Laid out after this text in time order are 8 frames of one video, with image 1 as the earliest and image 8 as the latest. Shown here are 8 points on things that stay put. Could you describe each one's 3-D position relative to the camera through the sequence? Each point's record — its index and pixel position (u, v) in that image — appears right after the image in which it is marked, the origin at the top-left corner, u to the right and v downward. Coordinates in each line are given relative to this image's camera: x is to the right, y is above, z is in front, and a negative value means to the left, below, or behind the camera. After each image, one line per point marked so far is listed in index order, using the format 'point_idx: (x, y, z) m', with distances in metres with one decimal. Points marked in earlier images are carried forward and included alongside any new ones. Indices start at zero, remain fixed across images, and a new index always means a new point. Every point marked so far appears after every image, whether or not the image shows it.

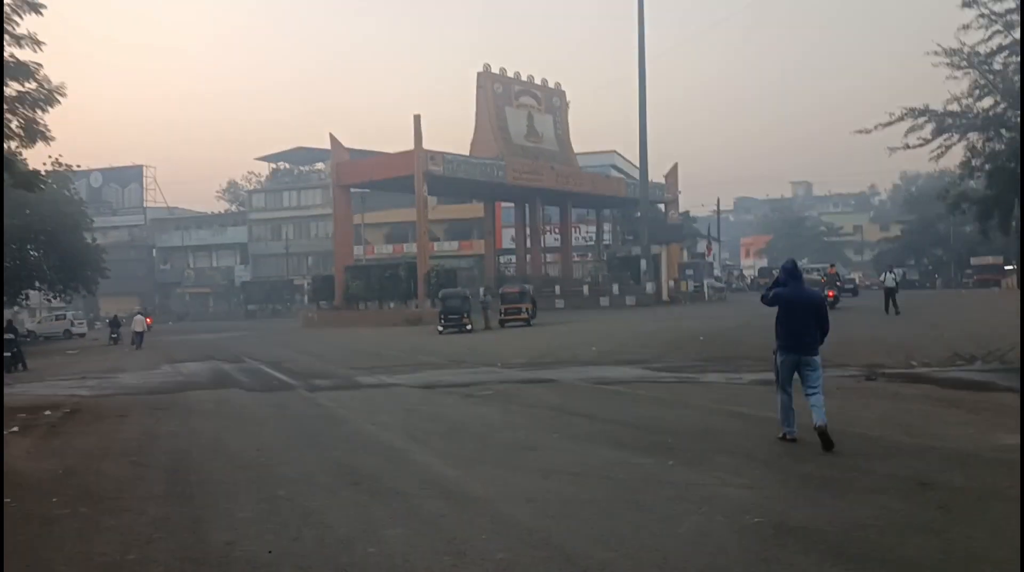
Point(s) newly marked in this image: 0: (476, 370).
0: (-0.8, -2.0, +19.9) m
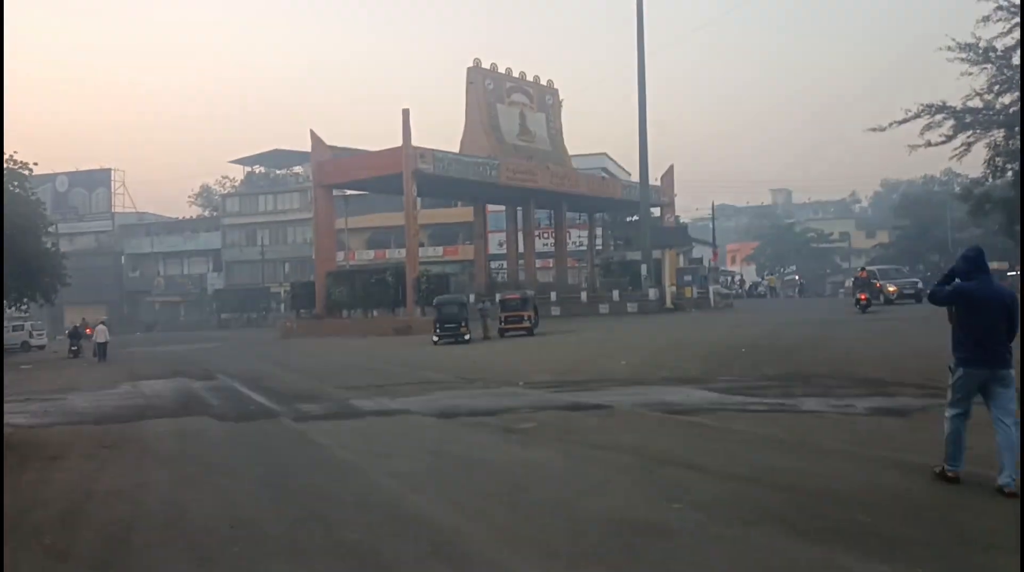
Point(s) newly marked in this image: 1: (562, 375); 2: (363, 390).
0: (-0.3, -2.1, +16.7) m
1: (+1.2, -2.0, +19.1) m
2: (-3.2, -2.3, +18.6) m
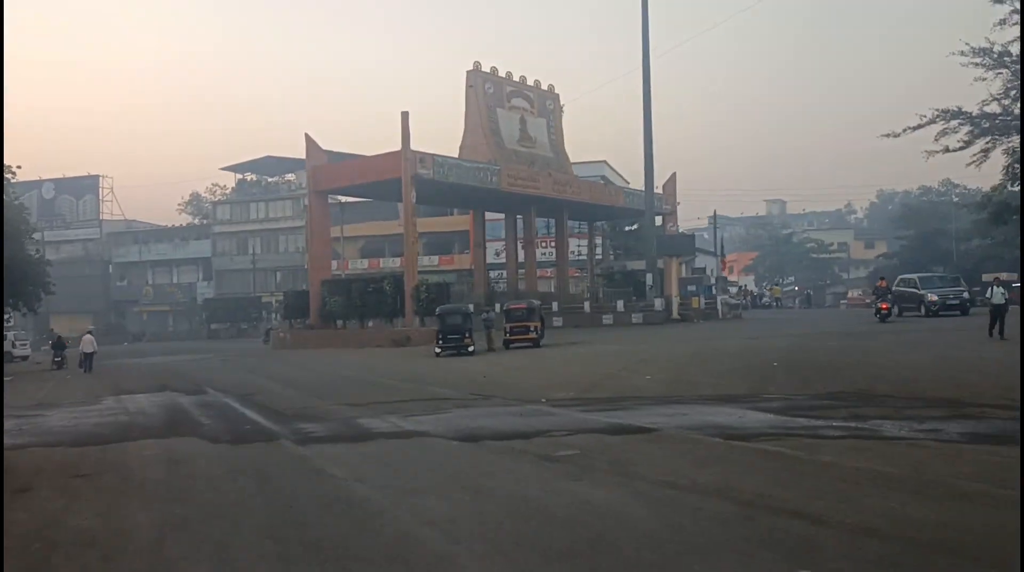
0: (+0.1, -2.2, +15.1) m
1: (+1.6, -2.2, +17.6) m
2: (-2.8, -2.4, +17.0) m
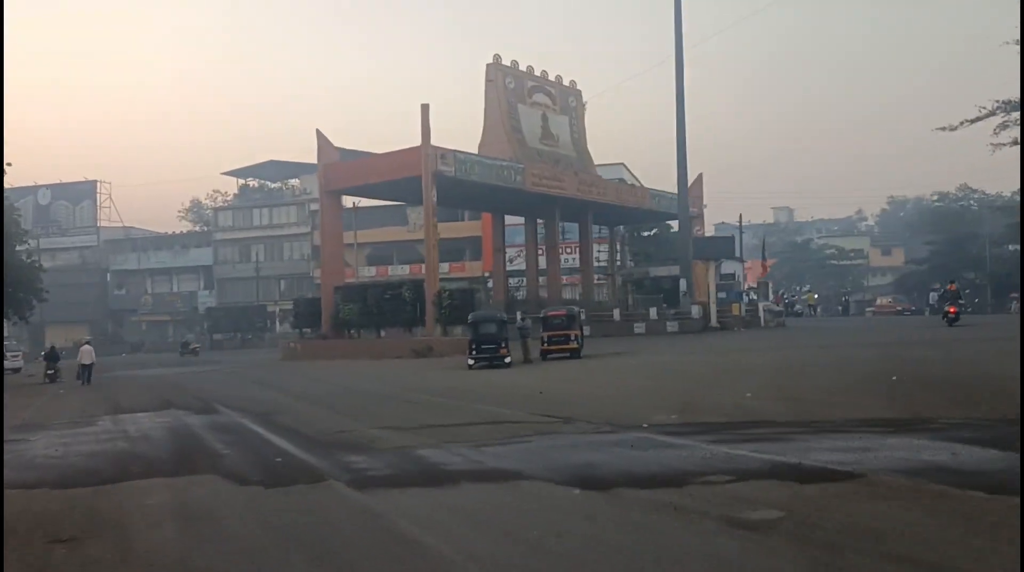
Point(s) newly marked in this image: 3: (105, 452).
0: (+1.5, -2.1, +12.0) m
1: (+3.0, -2.1, +14.5) m
2: (-1.4, -2.4, +13.8) m
3: (-7.0, -2.9, +14.8) m
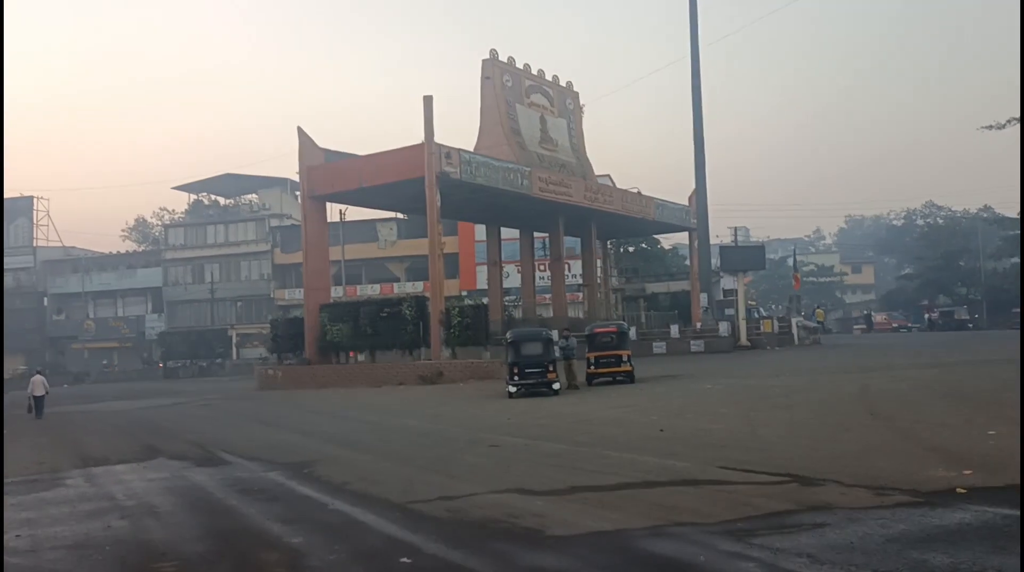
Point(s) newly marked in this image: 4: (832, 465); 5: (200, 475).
0: (+4.0, -2.0, +7.5) m
1: (+5.3, -2.1, +10.1) m
2: (+1.0, -2.4, +9.2) m
3: (-4.7, -2.9, +9.7) m
4: (+3.9, -2.2, +10.7) m
5: (-5.3, -3.2, +14.5) m
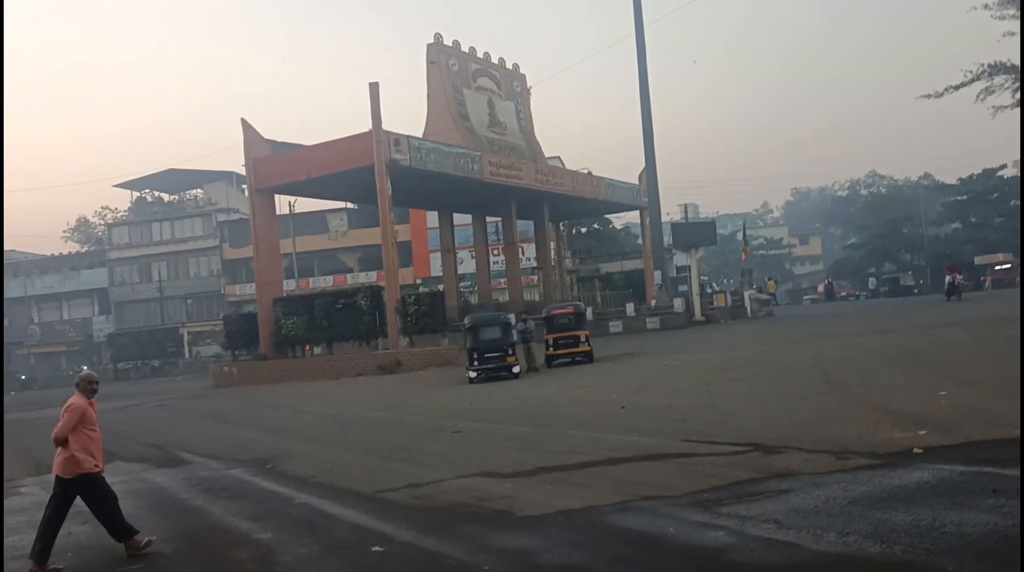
0: (+3.7, -1.7, +7.8) m
1: (+4.9, -1.7, +10.4) m
2: (+0.7, -2.1, +9.2) m
3: (-5.1, -2.9, +9.5) m
4: (+3.5, -1.9, +10.9) m
5: (-5.9, -3.2, +14.3) m
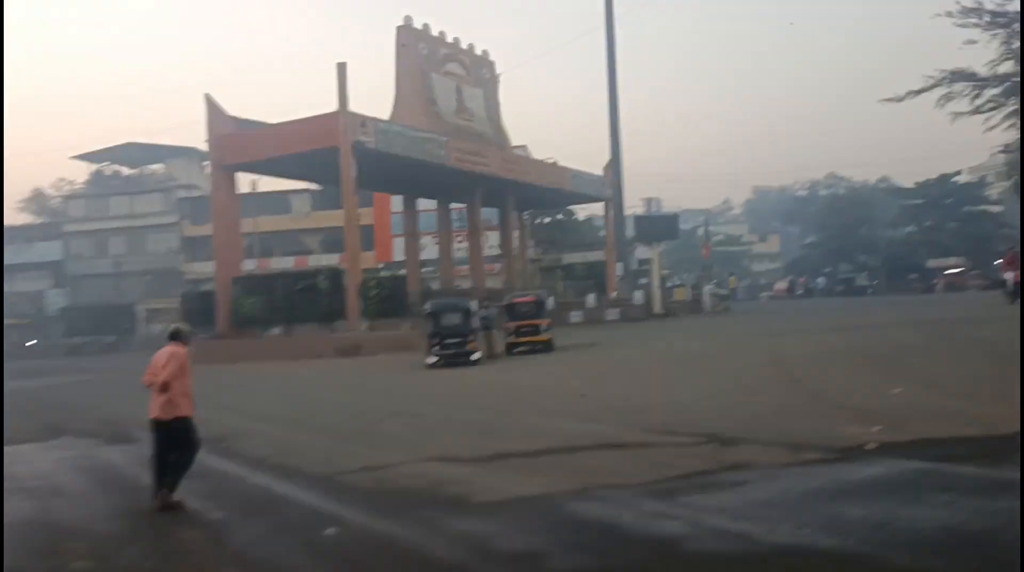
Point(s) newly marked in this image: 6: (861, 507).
0: (+3.3, -1.7, +7.9) m
1: (+4.4, -1.7, +10.6) m
2: (+0.2, -2.0, +9.3) m
3: (-5.5, -2.6, +9.3) m
4: (+3.0, -1.8, +11.0) m
5: (-6.6, -2.8, +14.0) m
6: (+2.8, -1.8, +6.9) m
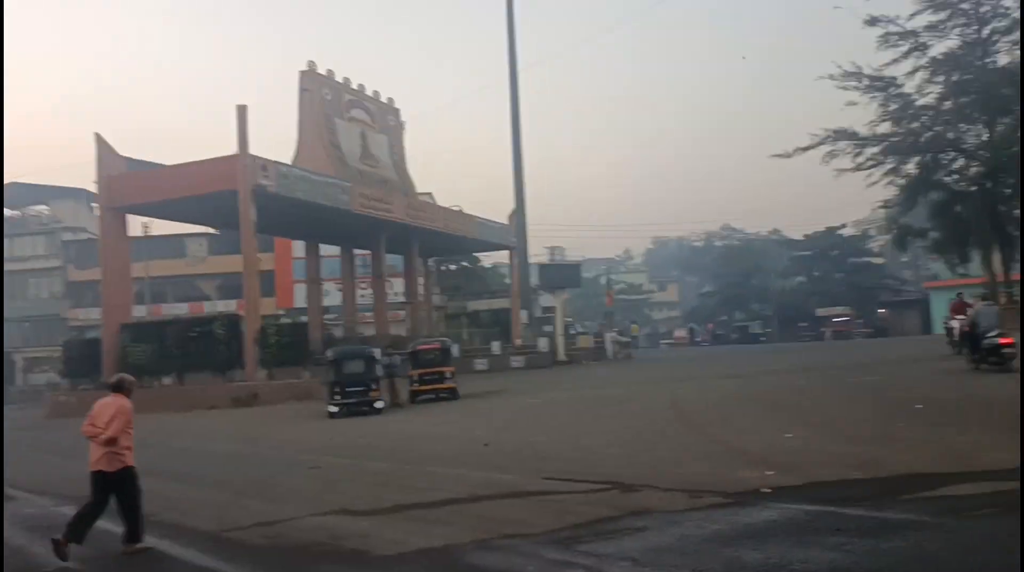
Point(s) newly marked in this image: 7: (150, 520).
0: (+2.4, -2.1, +8.0) m
1: (+3.2, -2.2, +10.8) m
2: (-0.8, -2.5, +9.0) m
3: (-6.6, -3.0, +8.4) m
4: (+1.7, -2.4, +11.1) m
5: (-8.1, -3.5, +12.9) m
6: (+2.0, -2.1, +7.0) m
7: (-4.6, -3.0, +10.9) m
